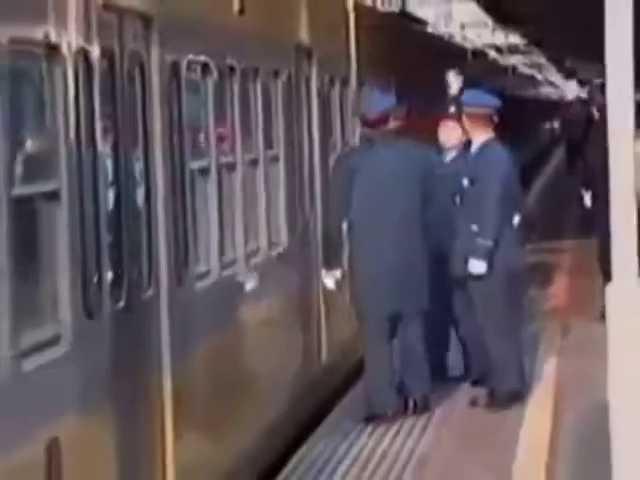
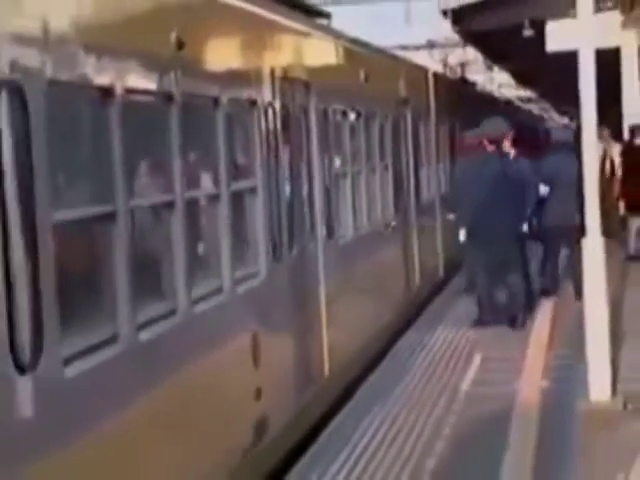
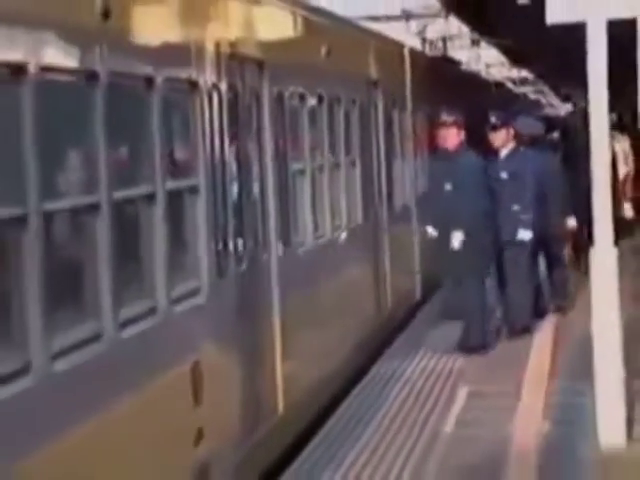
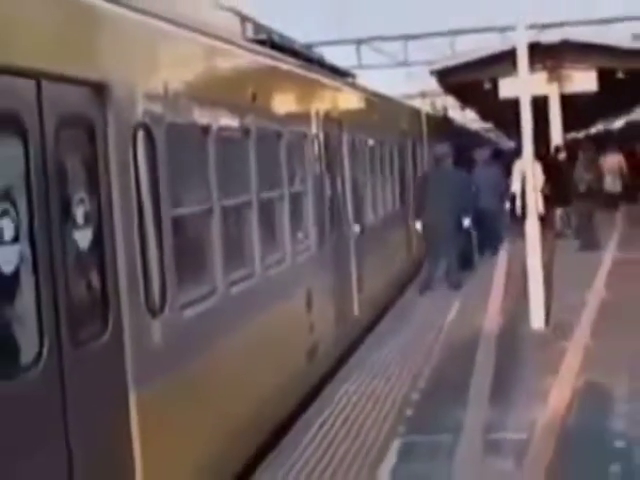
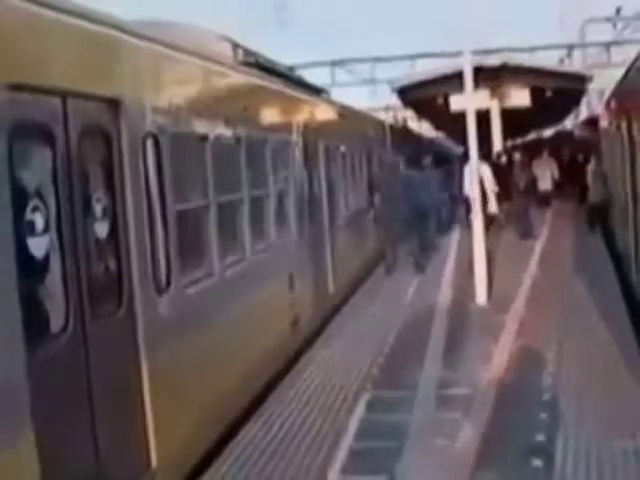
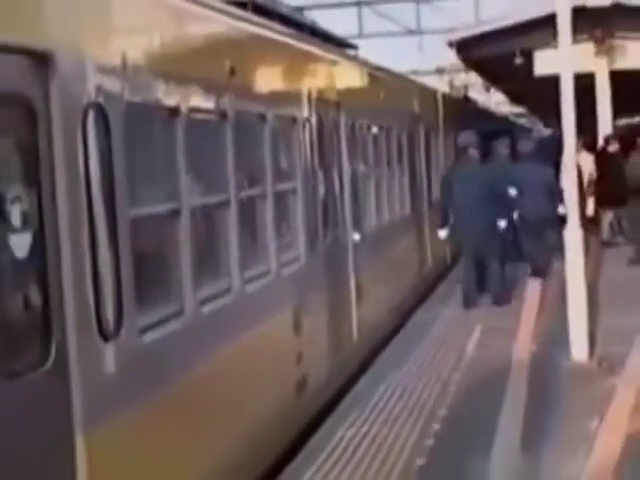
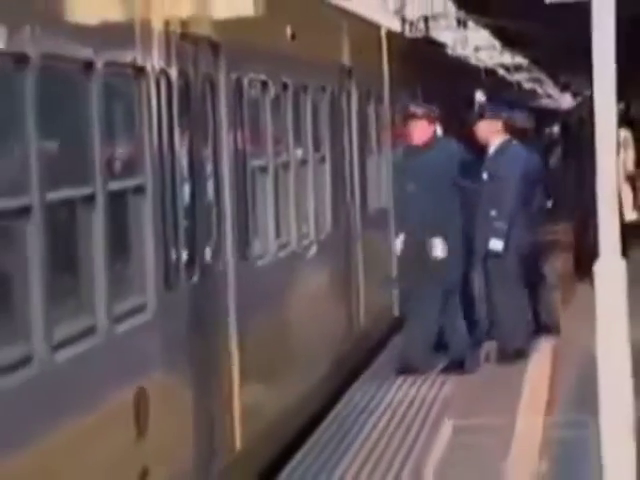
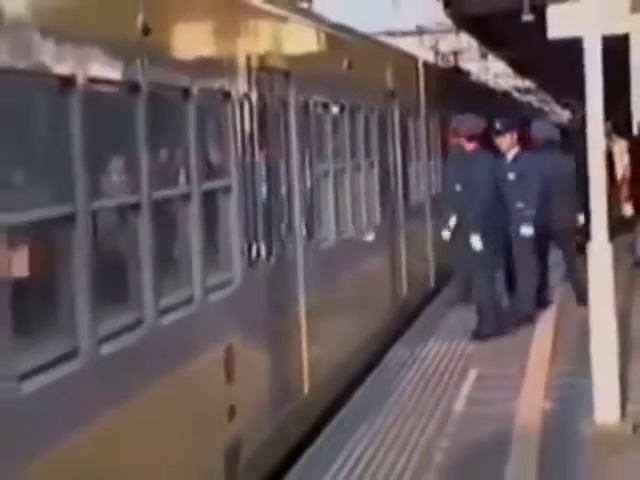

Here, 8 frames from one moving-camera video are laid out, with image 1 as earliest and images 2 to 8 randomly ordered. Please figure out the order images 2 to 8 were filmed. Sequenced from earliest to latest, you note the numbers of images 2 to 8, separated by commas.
7, 3, 8, 2, 6, 4, 5
